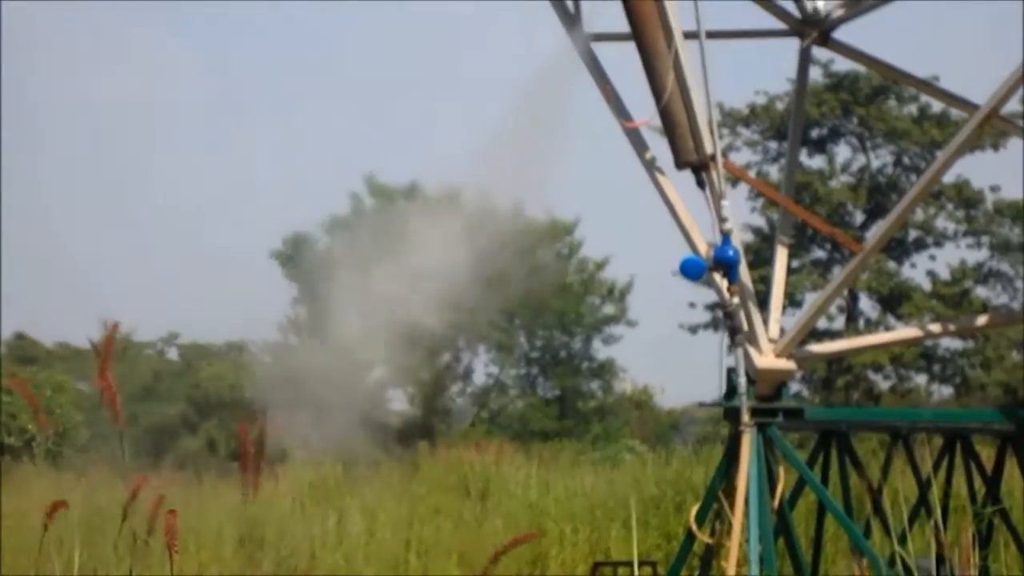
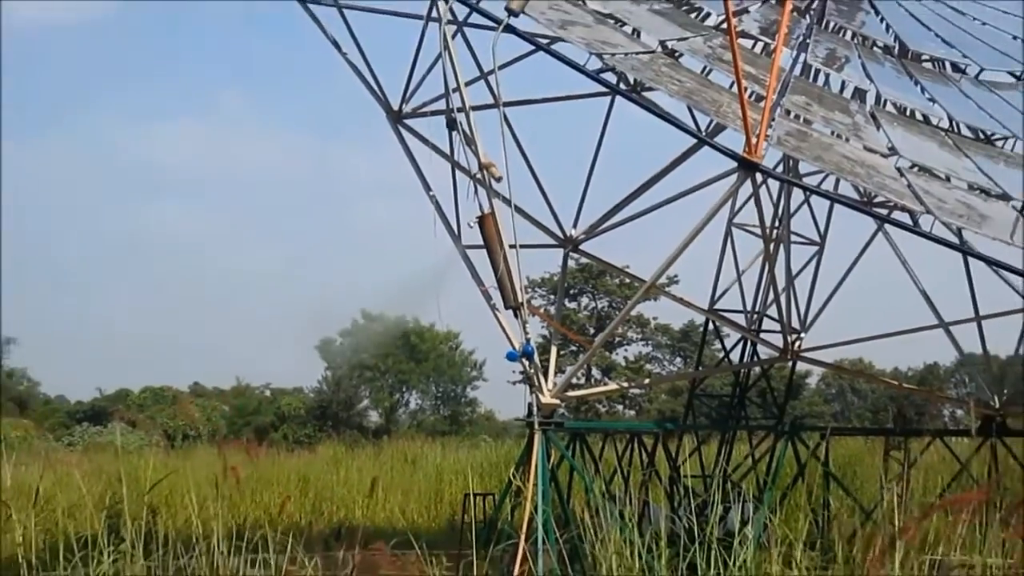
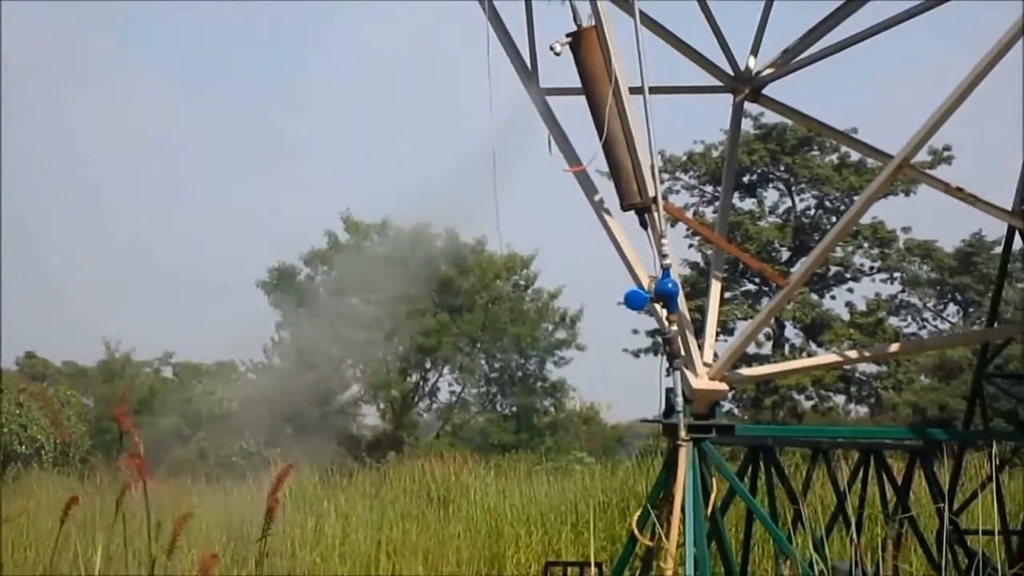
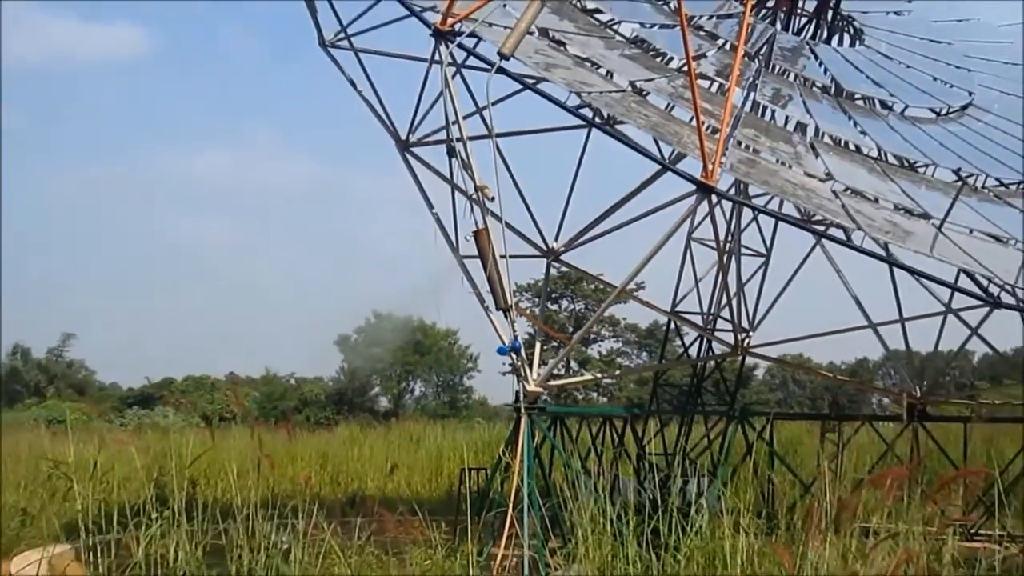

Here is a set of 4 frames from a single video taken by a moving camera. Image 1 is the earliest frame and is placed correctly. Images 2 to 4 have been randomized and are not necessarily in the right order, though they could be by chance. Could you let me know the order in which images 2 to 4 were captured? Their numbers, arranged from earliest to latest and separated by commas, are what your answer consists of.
3, 2, 4
